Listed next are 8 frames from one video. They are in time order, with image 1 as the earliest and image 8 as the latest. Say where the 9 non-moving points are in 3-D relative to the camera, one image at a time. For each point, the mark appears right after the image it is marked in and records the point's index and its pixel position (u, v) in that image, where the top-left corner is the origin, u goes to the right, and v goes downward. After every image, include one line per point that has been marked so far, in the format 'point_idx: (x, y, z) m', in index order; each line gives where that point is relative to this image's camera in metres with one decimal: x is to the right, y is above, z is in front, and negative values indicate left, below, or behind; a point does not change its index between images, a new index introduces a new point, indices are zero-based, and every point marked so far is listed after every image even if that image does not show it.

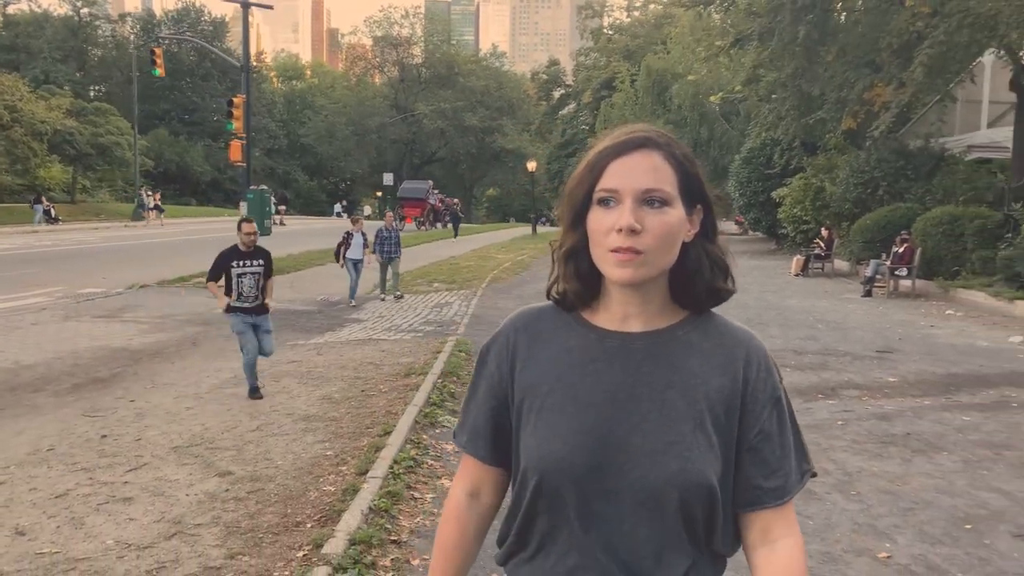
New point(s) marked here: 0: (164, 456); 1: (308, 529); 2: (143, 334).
0: (-2.3, -1.1, +5.5) m
1: (-1.0, -1.2, +4.0) m
2: (-5.0, -0.6, +11.2) m
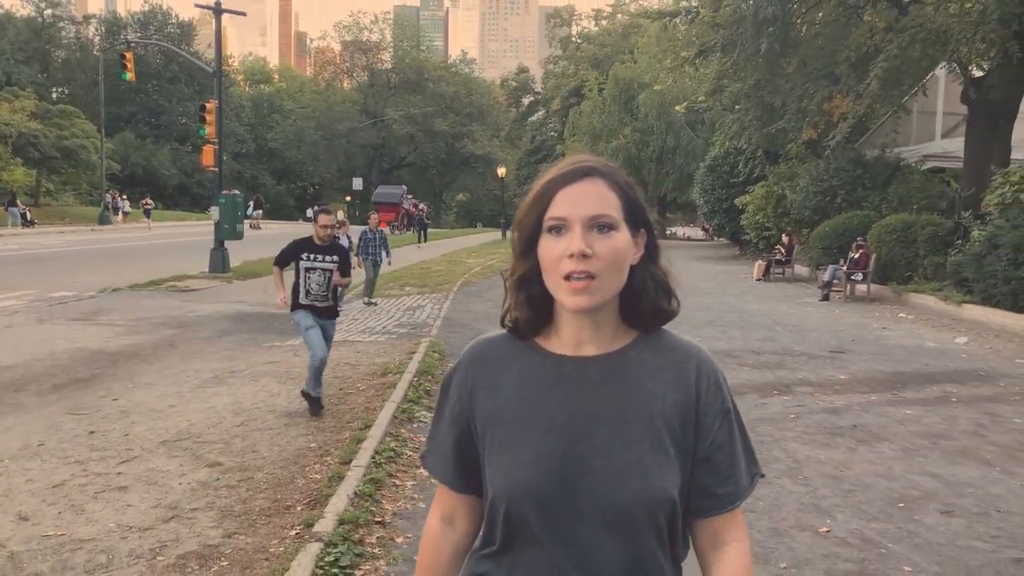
0: (-2.5, -1.1, +5.7) m
1: (-1.1, -1.1, +4.3) m
2: (-5.4, -0.7, +11.4) m
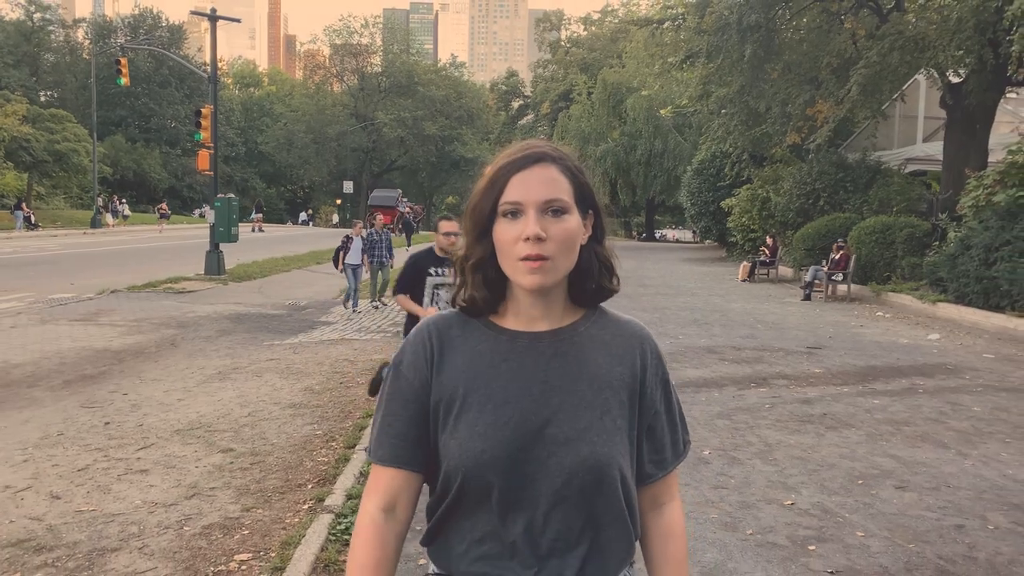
0: (-2.5, -1.1, +6.1) m
1: (-1.1, -1.1, +4.7) m
2: (-5.5, -0.7, +11.7) m
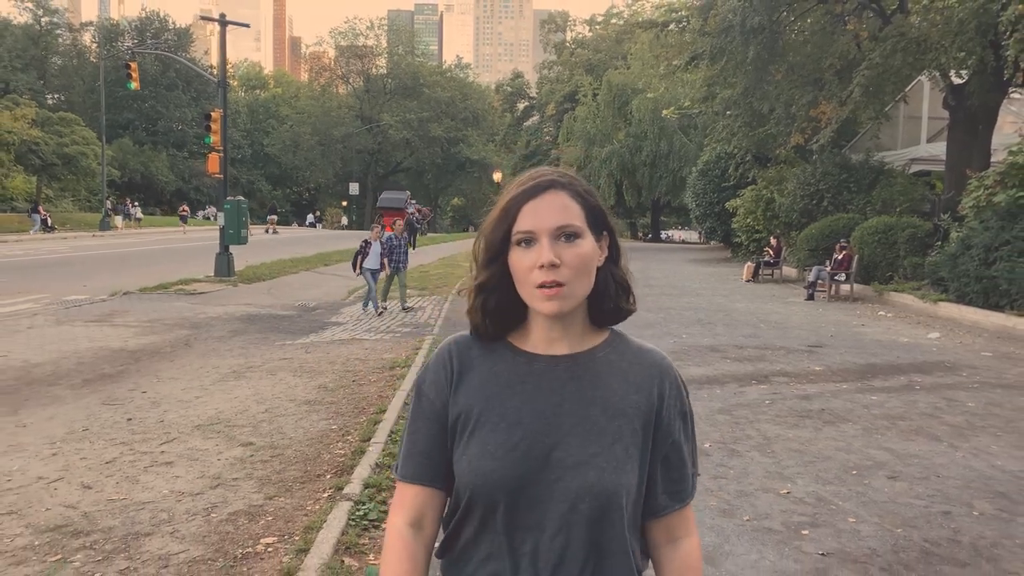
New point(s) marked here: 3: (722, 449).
0: (-2.5, -1.1, +6.3) m
1: (-1.1, -1.1, +4.9) m
2: (-5.4, -0.7, +12.0) m
3: (+1.5, -1.1, +5.7) m
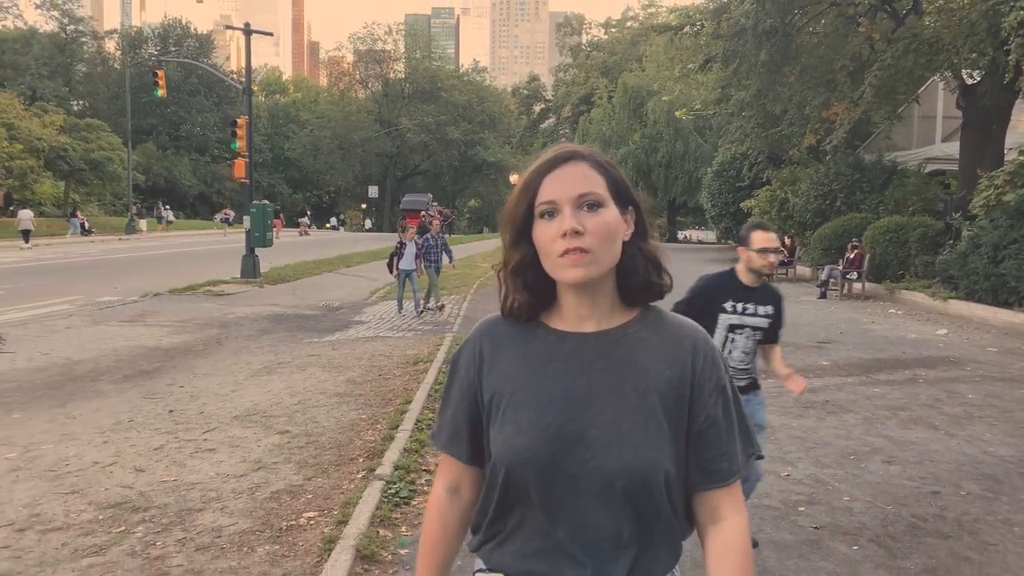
0: (-2.3, -1.1, +6.8) m
1: (-1.0, -1.1, +5.3) m
2: (-5.1, -0.7, +12.5) m
3: (+1.6, -1.1, +6.1) m
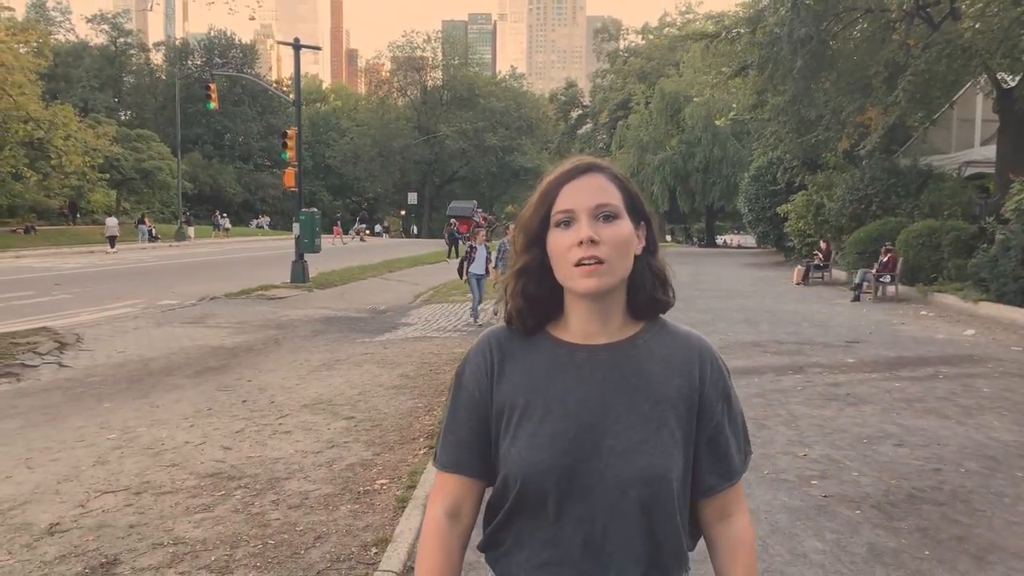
0: (-2.0, -1.1, +7.5) m
1: (-0.7, -1.1, +6.0) m
2: (-4.5, -0.8, +13.3) m
3: (+1.9, -1.1, +6.7) m
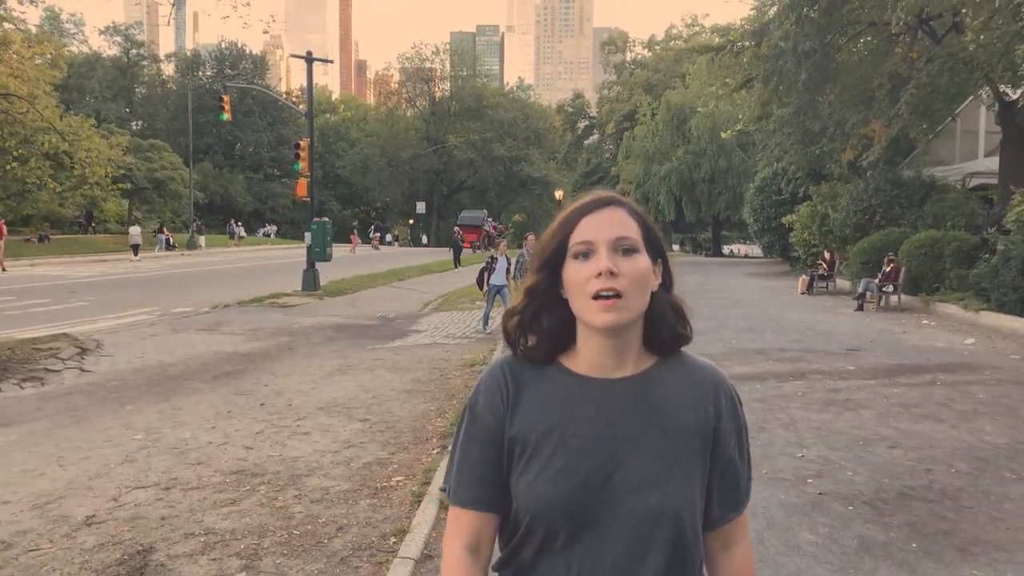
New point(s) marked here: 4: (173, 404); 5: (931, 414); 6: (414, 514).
0: (-1.9, -1.2, +7.8) m
1: (-0.6, -1.2, +6.2) m
2: (-4.4, -0.9, +13.6) m
3: (+2.0, -1.2, +6.9) m
4: (-3.6, -1.2, +8.7) m
5: (+3.7, -1.1, +7.4) m
6: (-0.5, -1.3, +4.6) m
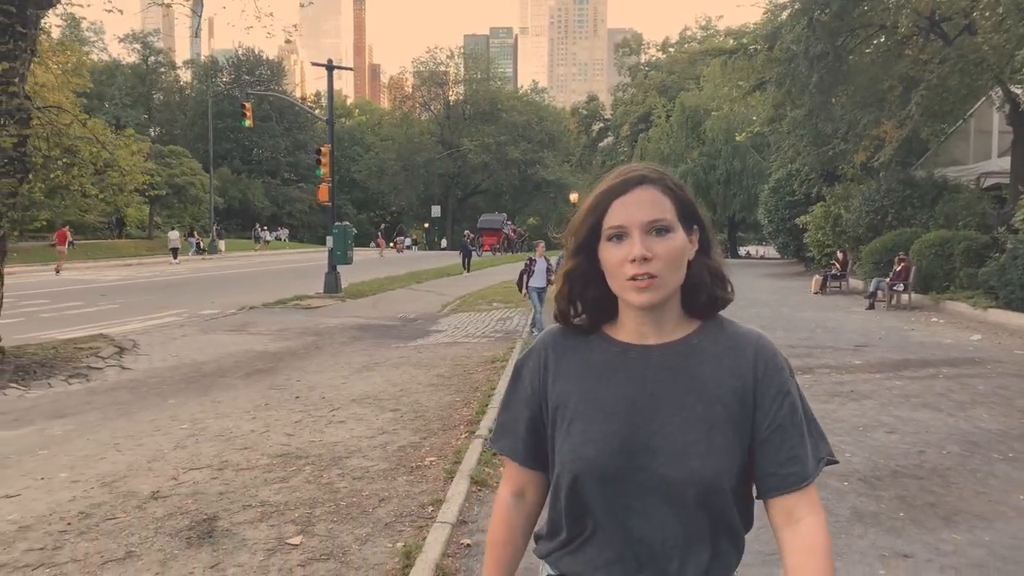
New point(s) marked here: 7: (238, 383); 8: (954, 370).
0: (-1.7, -1.2, +8.3) m
1: (-0.4, -1.1, +6.7) m
2: (-4.1, -0.9, +14.2) m
3: (+2.2, -1.1, +7.3) m
4: (-3.3, -1.2, +9.2) m
5: (+3.9, -1.1, +7.8) m
6: (-0.4, -1.2, +5.1) m
7: (-3.4, -1.2, +10.2) m
8: (+5.2, -1.0, +9.7) m
